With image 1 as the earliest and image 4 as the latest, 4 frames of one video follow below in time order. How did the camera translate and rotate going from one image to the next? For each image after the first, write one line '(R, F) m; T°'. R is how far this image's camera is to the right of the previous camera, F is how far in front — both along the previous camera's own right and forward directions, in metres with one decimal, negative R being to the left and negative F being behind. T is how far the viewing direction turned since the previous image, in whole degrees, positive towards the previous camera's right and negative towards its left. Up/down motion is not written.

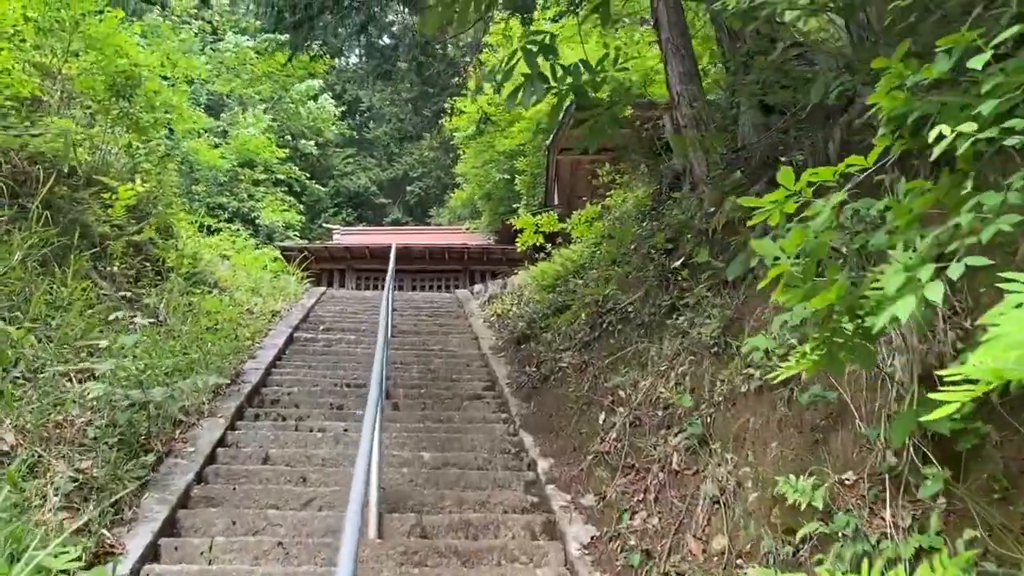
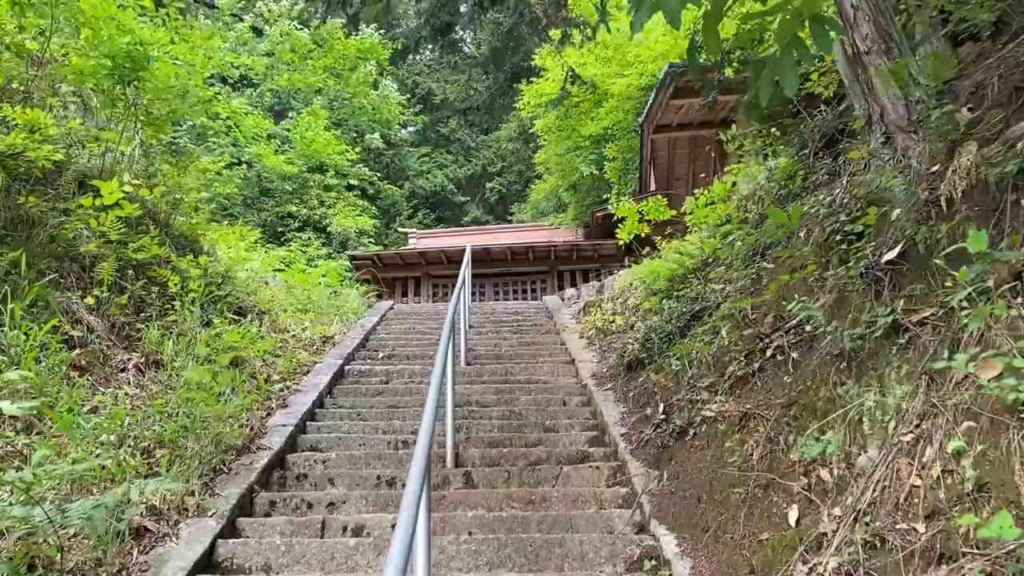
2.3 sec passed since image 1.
(-0.1, +1.3) m; -6°
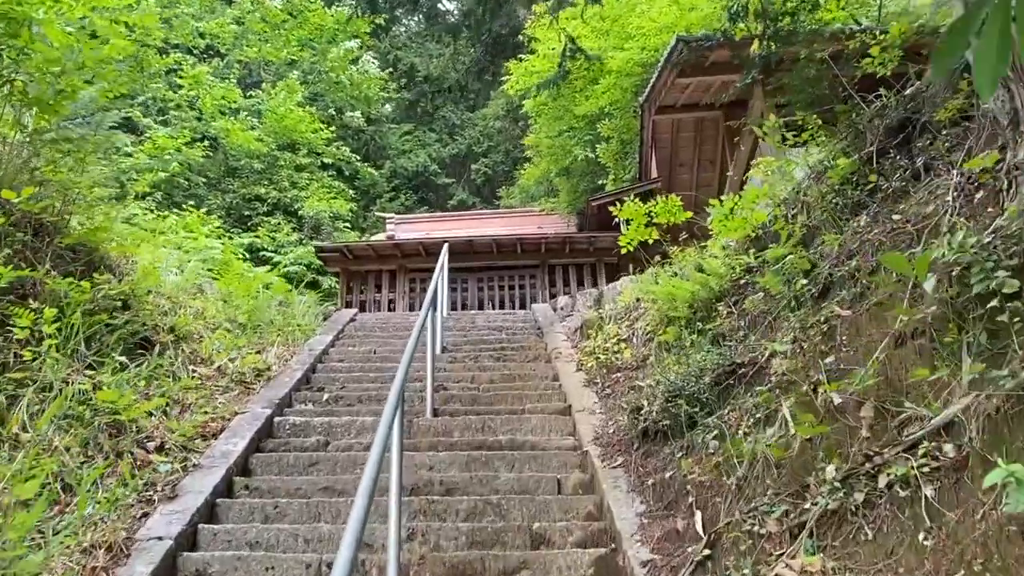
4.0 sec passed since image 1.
(0.0, +1.0) m; +1°
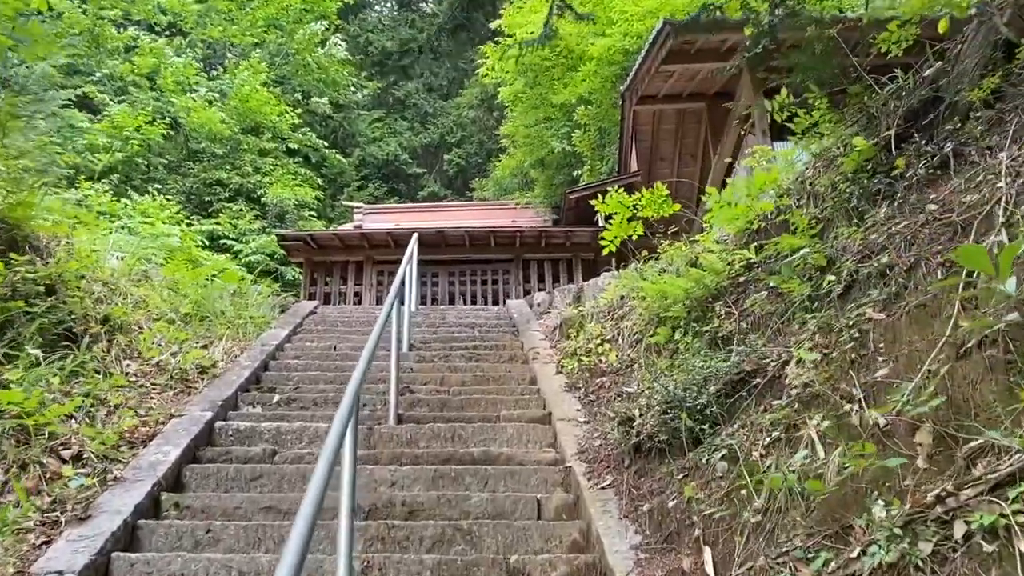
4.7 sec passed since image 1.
(0.0, +0.4) m; +2°
